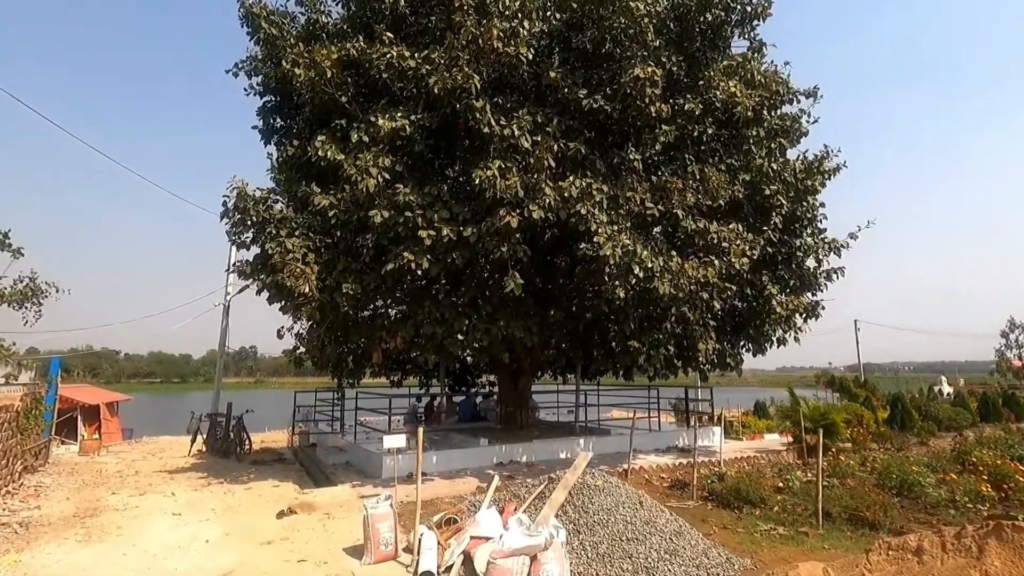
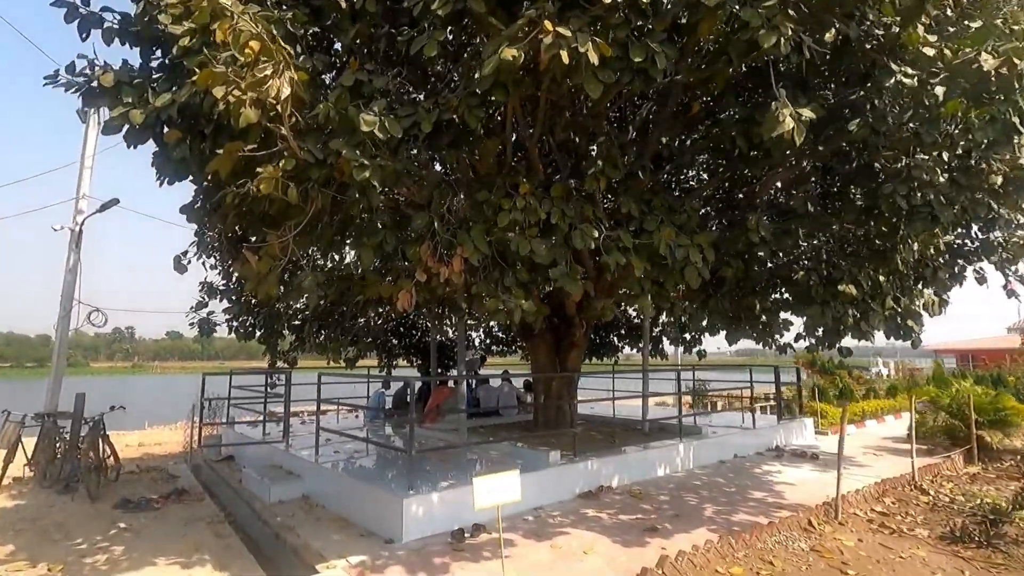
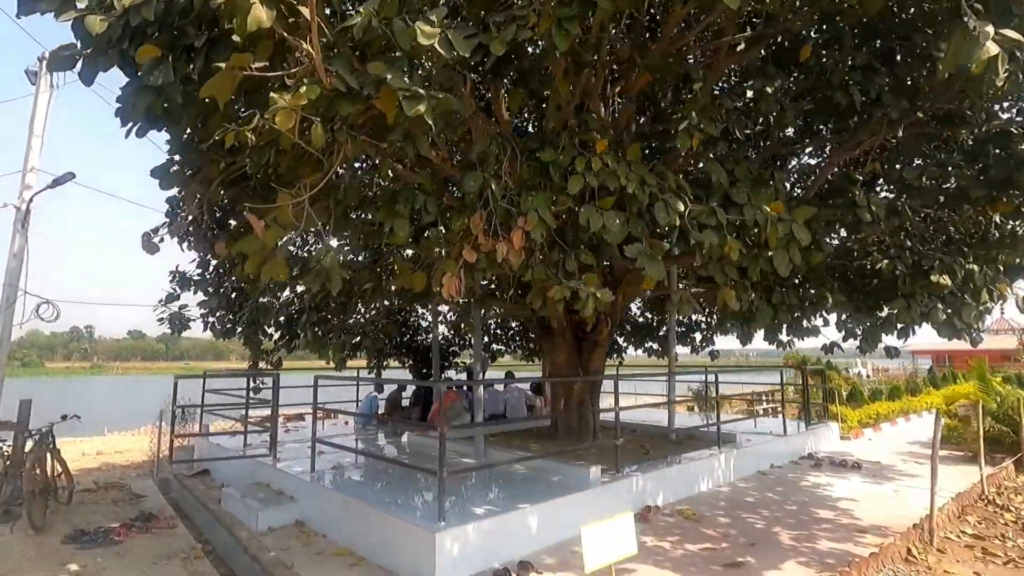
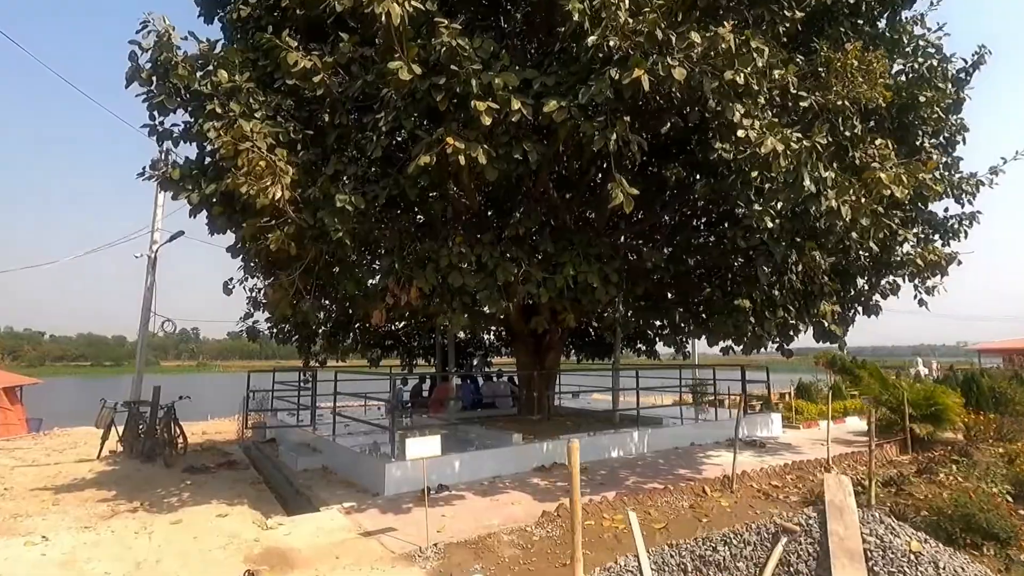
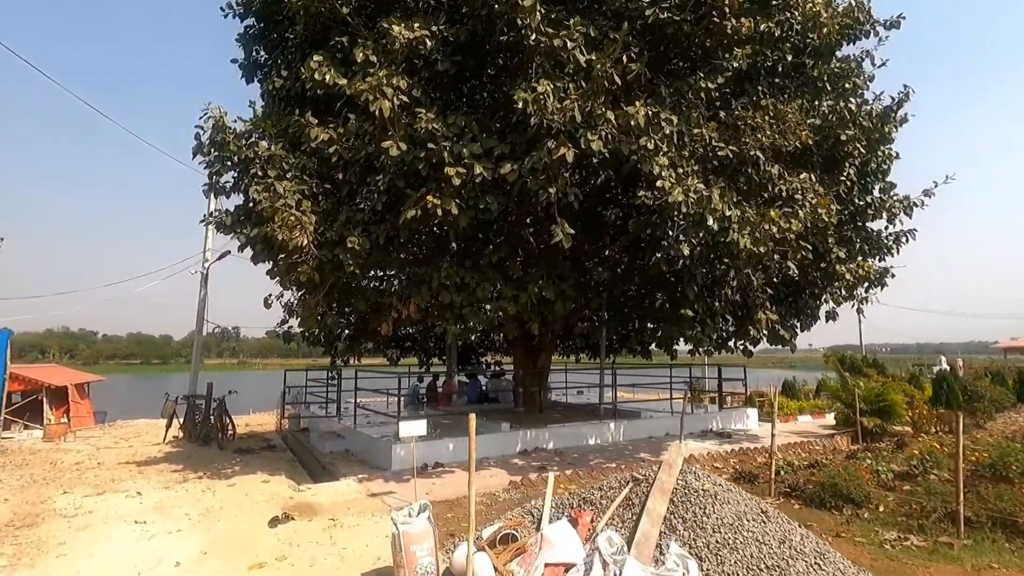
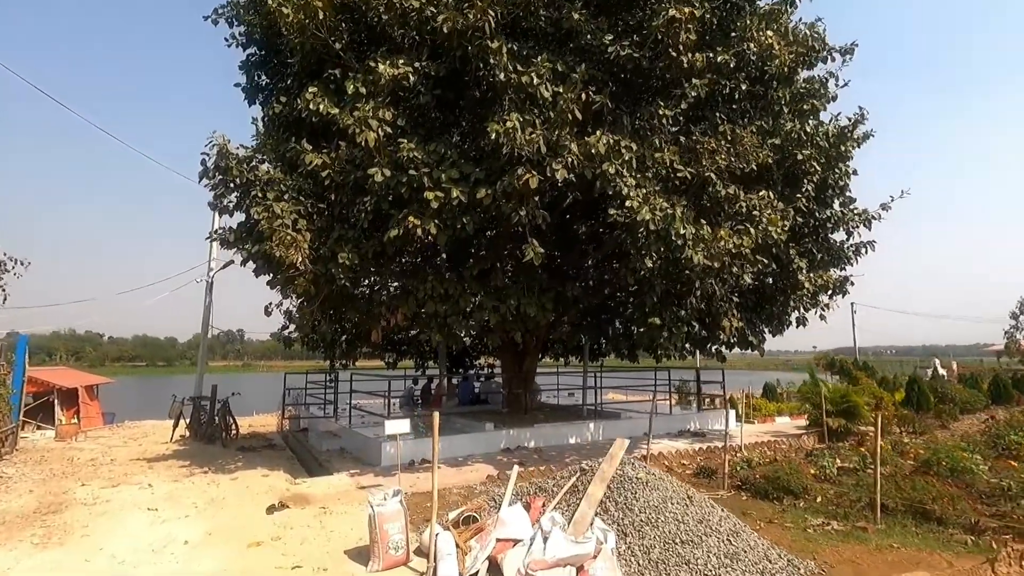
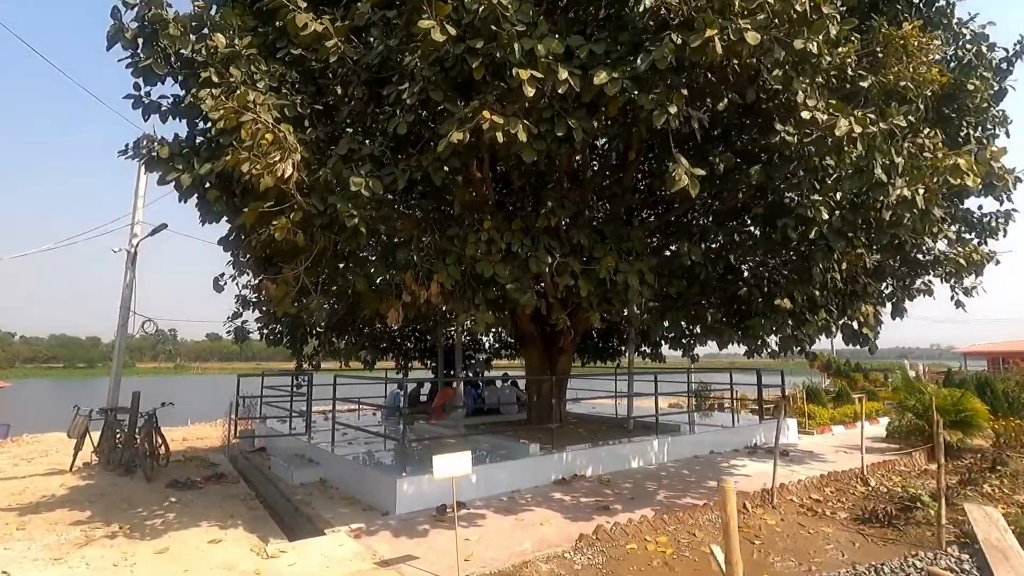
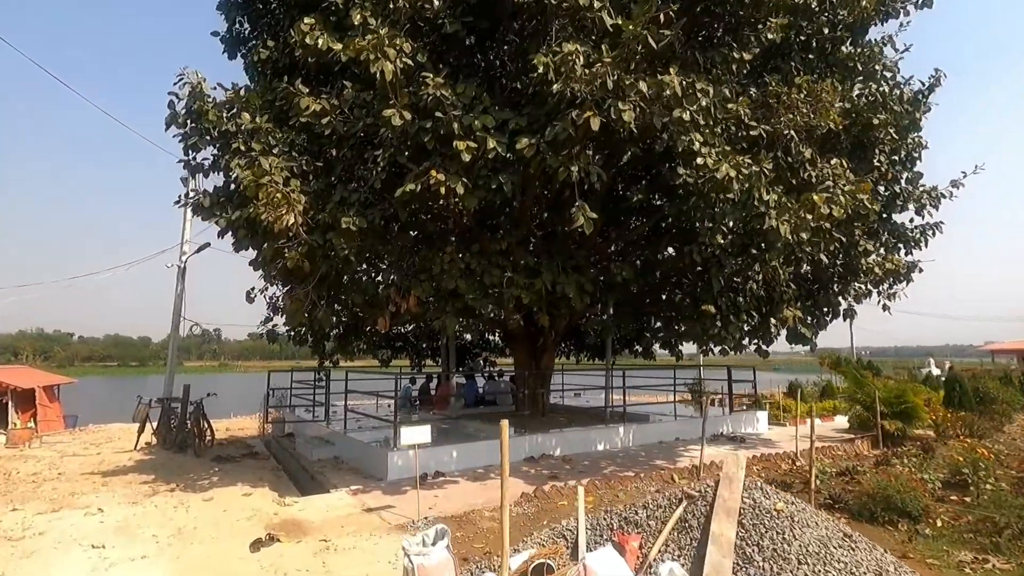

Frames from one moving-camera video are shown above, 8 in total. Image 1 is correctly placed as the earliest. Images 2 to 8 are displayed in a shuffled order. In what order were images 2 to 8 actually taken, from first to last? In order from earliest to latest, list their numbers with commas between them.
6, 5, 8, 4, 7, 2, 3
